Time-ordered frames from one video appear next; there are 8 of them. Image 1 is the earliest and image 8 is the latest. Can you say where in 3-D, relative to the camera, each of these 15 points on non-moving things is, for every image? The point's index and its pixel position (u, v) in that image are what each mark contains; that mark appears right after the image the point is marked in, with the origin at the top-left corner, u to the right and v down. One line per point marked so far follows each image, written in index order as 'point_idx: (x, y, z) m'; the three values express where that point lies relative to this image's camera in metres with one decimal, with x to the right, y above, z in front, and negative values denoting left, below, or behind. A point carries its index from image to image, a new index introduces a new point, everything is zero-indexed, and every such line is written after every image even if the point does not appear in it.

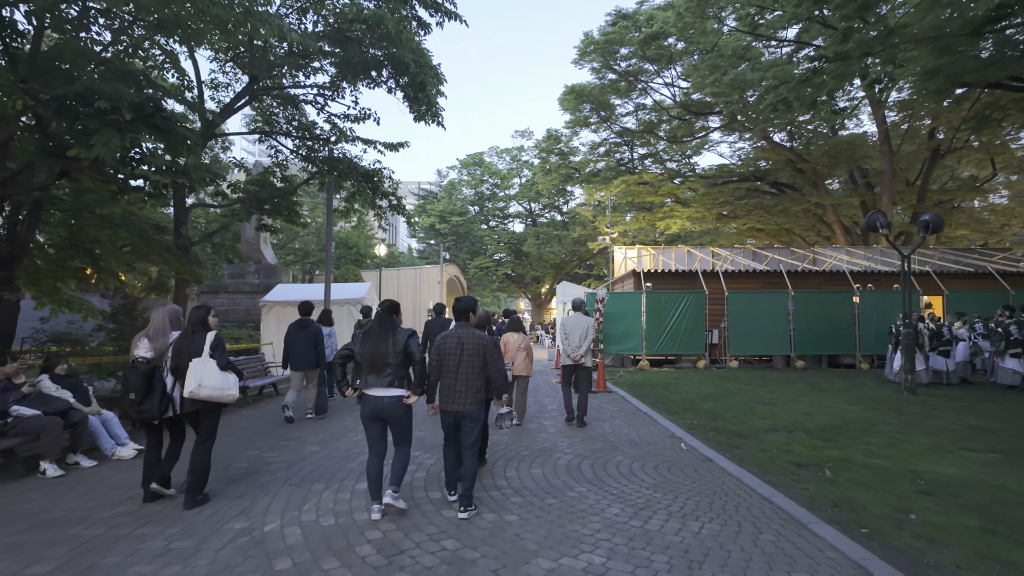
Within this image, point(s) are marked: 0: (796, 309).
0: (+8.5, -0.6, +18.2) m
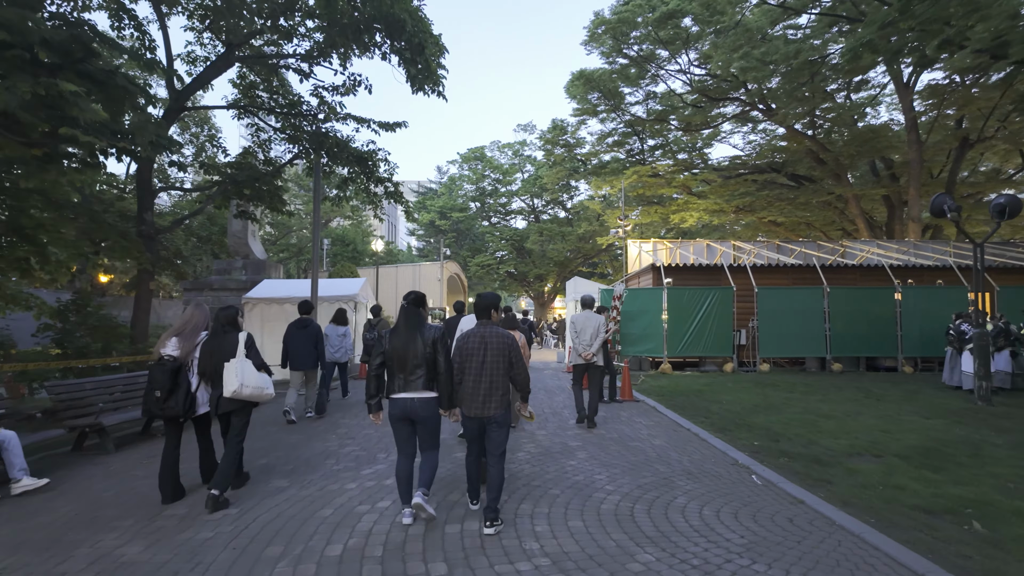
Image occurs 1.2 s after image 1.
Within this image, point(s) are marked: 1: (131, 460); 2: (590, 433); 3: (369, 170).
0: (+8.7, -0.5, +16.6) m
1: (-4.4, -2.0, +7.0) m
2: (+1.0, -1.9, +8.0) m
3: (-3.7, +3.0, +15.7) m
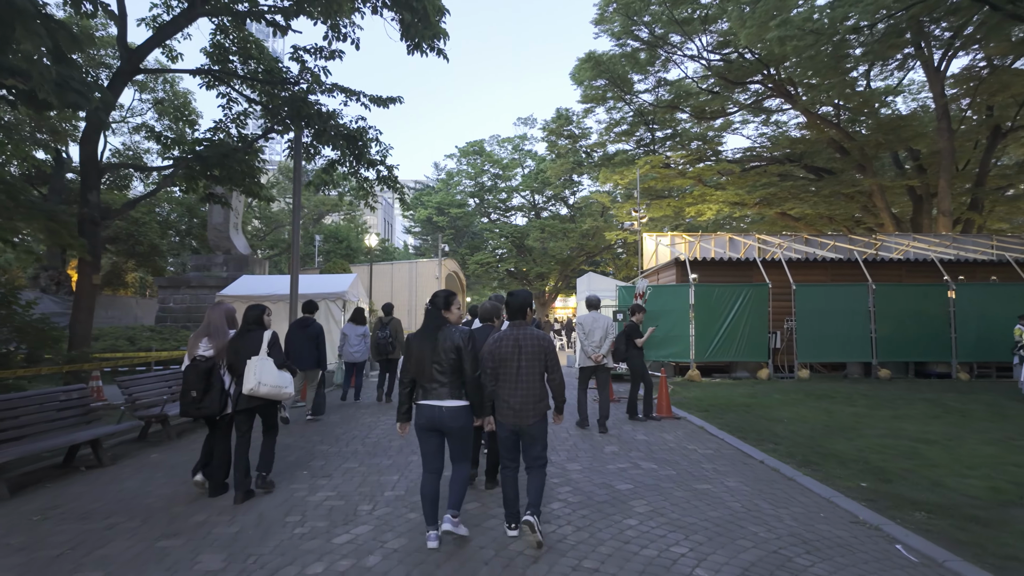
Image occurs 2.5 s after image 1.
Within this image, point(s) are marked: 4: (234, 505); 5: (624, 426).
0: (+8.9, -0.4, +14.8) m
1: (-4.1, -1.9, +5.1) m
2: (+1.3, -1.8, +6.2) m
3: (-3.5, +3.1, +13.8) m
4: (-2.4, -1.9, +5.1) m
5: (+1.6, -2.0, +8.6) m
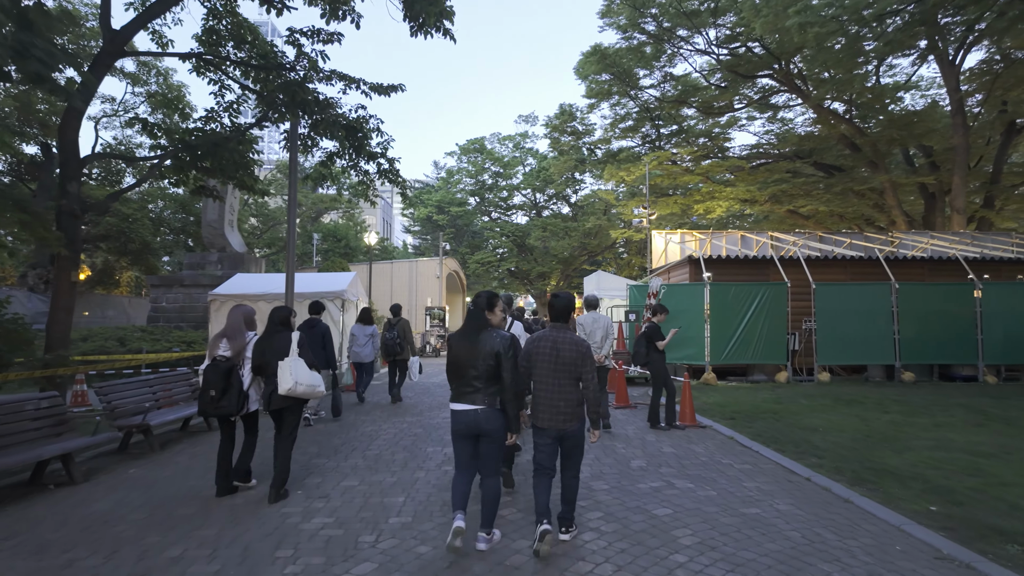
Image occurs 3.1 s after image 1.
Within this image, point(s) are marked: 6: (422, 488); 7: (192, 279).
0: (+9.1, -0.4, +14.2) m
1: (-3.9, -1.9, +4.5) m
2: (+1.5, -1.8, +5.6) m
3: (-3.3, +3.1, +13.2) m
4: (-2.2, -1.8, +4.5) m
5: (+1.8, -1.9, +7.9) m
6: (-0.8, -1.8, +5.6) m
7: (-10.2, +0.3, +19.4) m
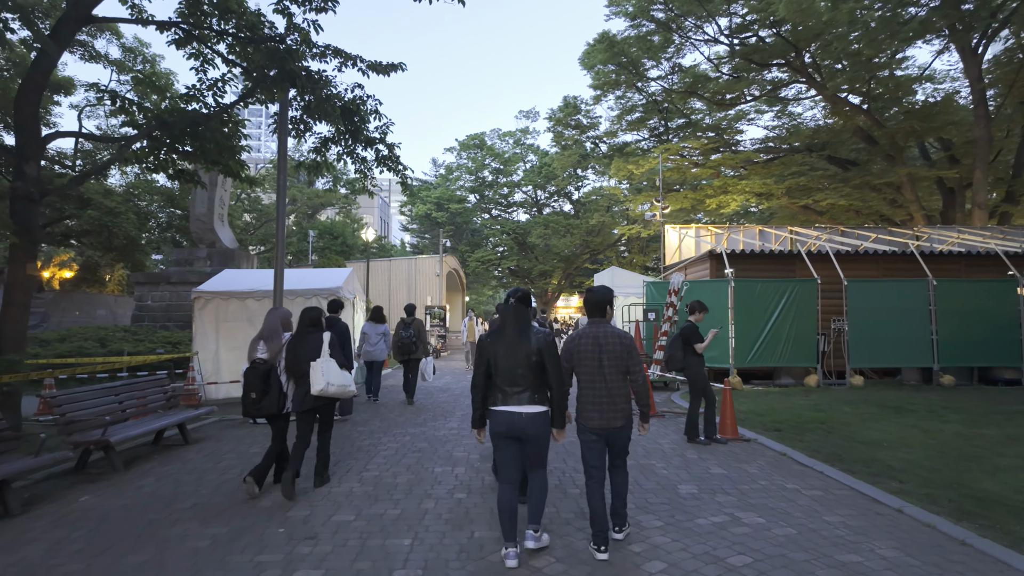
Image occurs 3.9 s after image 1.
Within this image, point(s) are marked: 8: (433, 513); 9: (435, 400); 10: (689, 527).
0: (+9.3, -0.3, +13.2) m
1: (-3.7, -1.8, +3.4) m
2: (+1.7, -1.7, +4.6) m
3: (-3.1, +3.2, +12.1) m
4: (-1.9, -1.8, +3.4) m
5: (+2.0, -1.9, +6.9) m
6: (-0.6, -1.8, +4.6) m
7: (-10.0, +0.4, +18.3) m
8: (-0.6, -1.8, +4.8) m
9: (-1.5, -2.2, +11.8) m
10: (+1.3, -1.7, +4.4) m
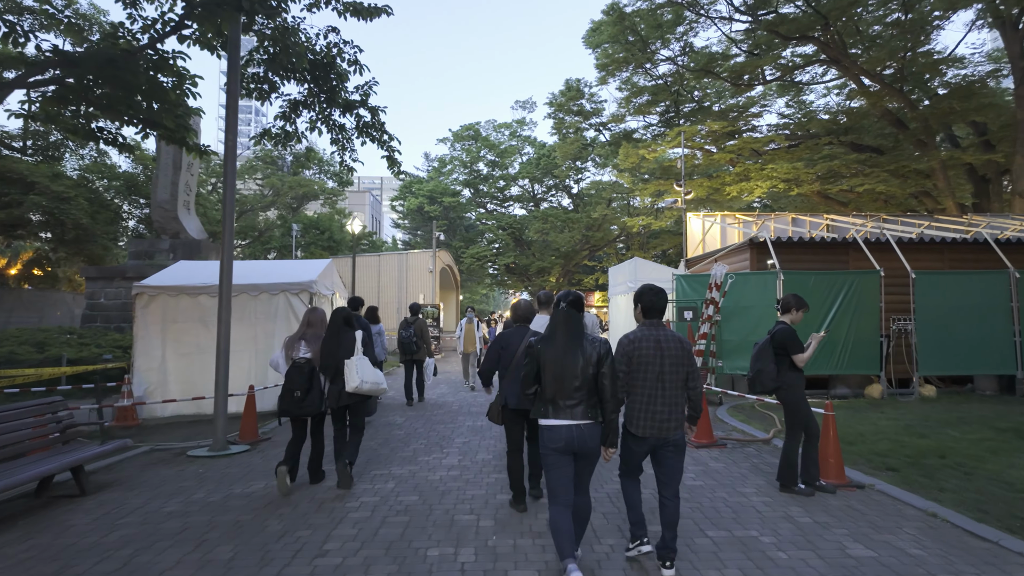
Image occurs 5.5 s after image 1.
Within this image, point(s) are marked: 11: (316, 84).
0: (+9.4, -0.2, +11.2) m
1: (-3.4, -1.7, +1.3) m
2: (+1.9, -1.7, +2.5) m
3: (-3.0, +3.3, +10.0) m
4: (-1.7, -1.7, +1.3) m
5: (+2.2, -1.8, +4.8) m
6: (-0.4, -1.7, +2.5) m
7: (-9.9, +0.5, +16.1) m
8: (-0.4, -1.7, +2.7) m
9: (-1.3, -2.0, +9.7) m
10: (+1.5, -1.6, +2.4) m
11: (-3.3, +3.5, +10.3) m
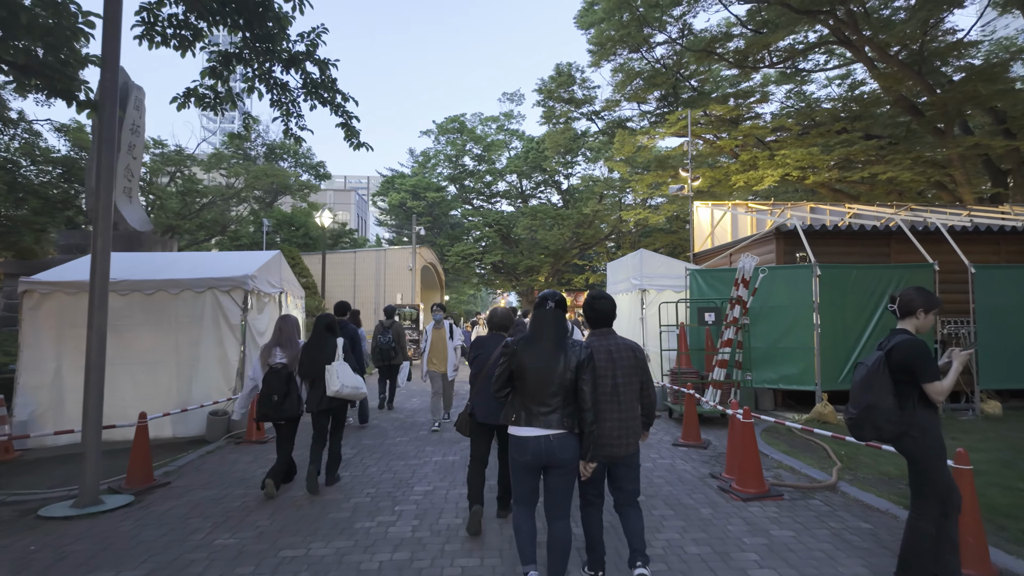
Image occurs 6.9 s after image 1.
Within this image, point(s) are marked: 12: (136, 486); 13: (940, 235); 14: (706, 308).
0: (+9.1, -0.2, +9.4) m
1: (-3.5, -1.6, -0.7) m
2: (+1.8, -1.6, +0.6) m
3: (-3.2, +3.4, +8.0) m
4: (-1.7, -1.6, -0.7) m
5: (+2.1, -1.7, +2.9) m
6: (-0.4, -1.6, +0.5) m
7: (-10.3, +0.5, +13.9) m
8: (-0.5, -1.6, +0.8) m
9: (-1.5, -2.0, +7.7) m
10: (+1.5, -1.6, +0.4) m
11: (-3.6, +3.5, +8.3) m
12: (-3.6, -1.9, +5.8) m
13: (+7.1, +0.9, +10.1) m
14: (+2.9, -0.3, +9.4) m
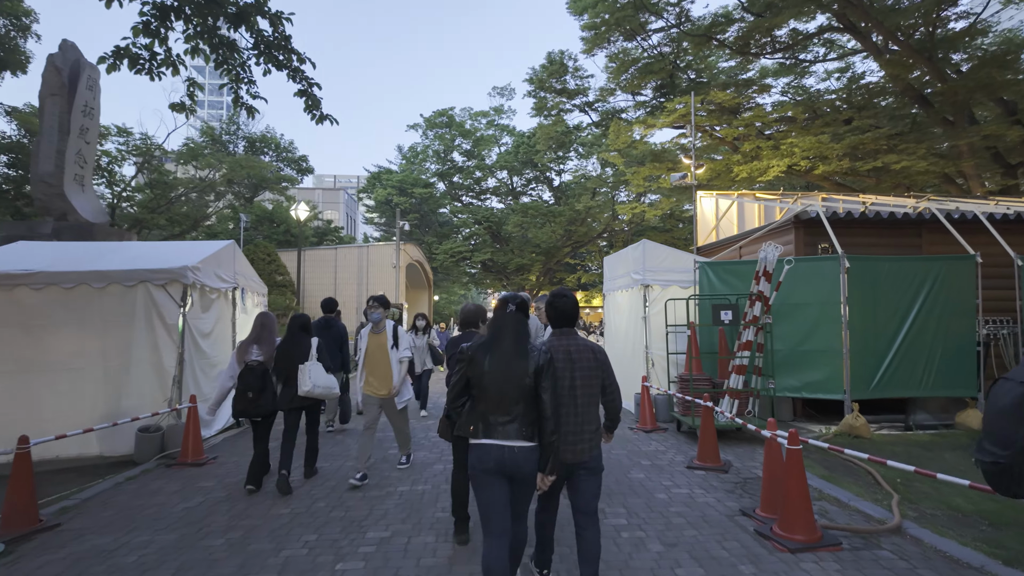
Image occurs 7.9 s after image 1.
0: (+8.9, -0.1, +8.4) m
1: (-3.5, -1.6, -2.0) m
2: (+1.8, -1.5, -0.6) m
3: (-3.4, +3.5, +6.7) m
4: (-1.8, -1.5, -1.9) m
5: (+2.0, -1.6, +1.7) m
6: (-0.5, -1.5, -0.7) m
7: (-10.5, +0.6, +12.6) m
8: (-0.5, -1.5, -0.4) m
9: (-1.7, -1.9, +6.5) m
10: (+1.4, -1.5, -0.7) m
11: (-3.8, +3.6, +7.0) m
12: (-3.7, -1.8, +4.5) m
13: (+6.9, +1.0, +9.0) m
14: (+2.7, -0.2, +8.2) m
